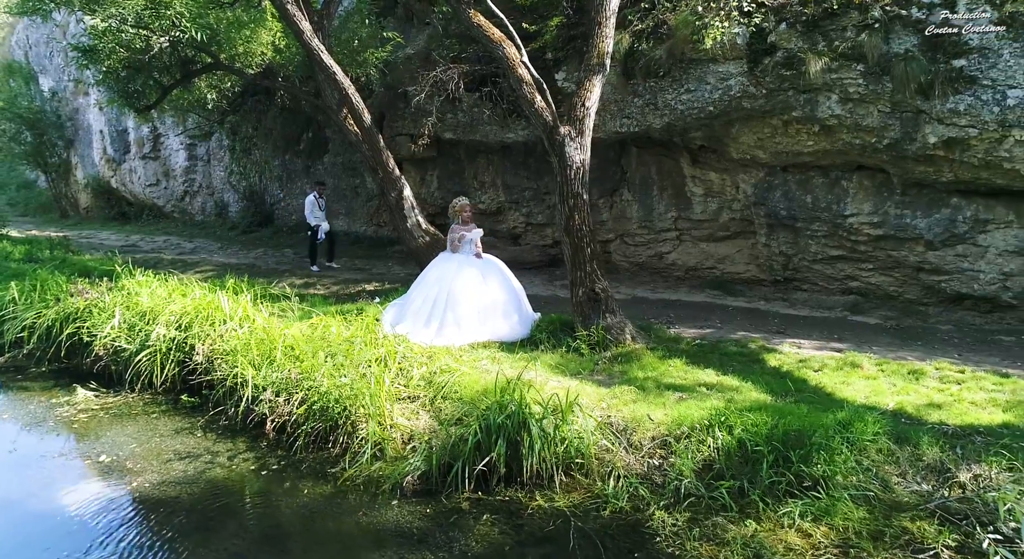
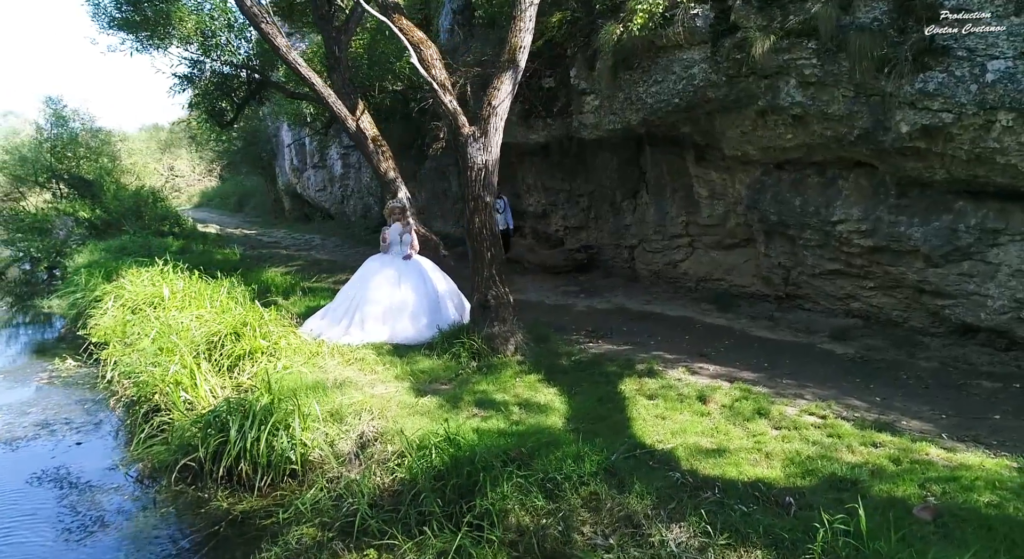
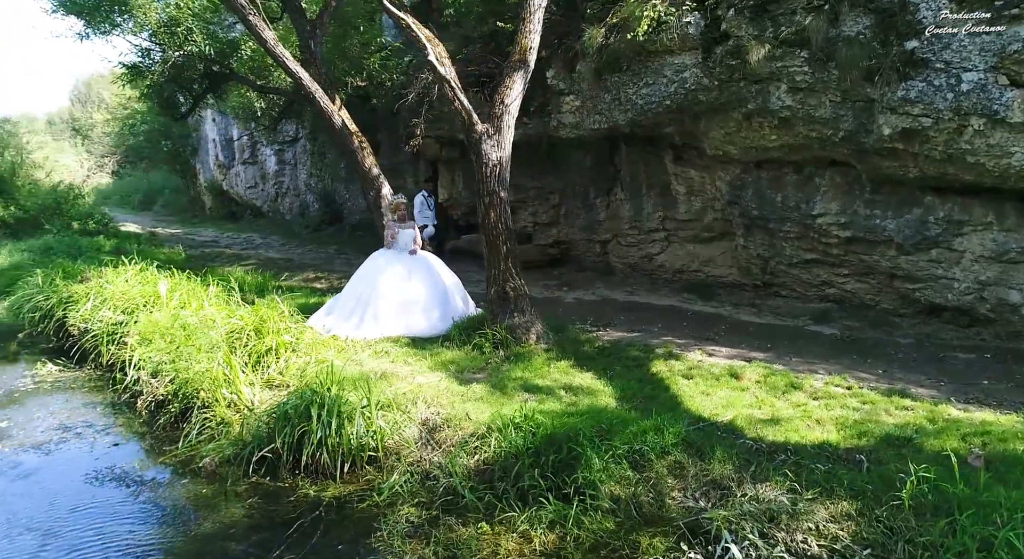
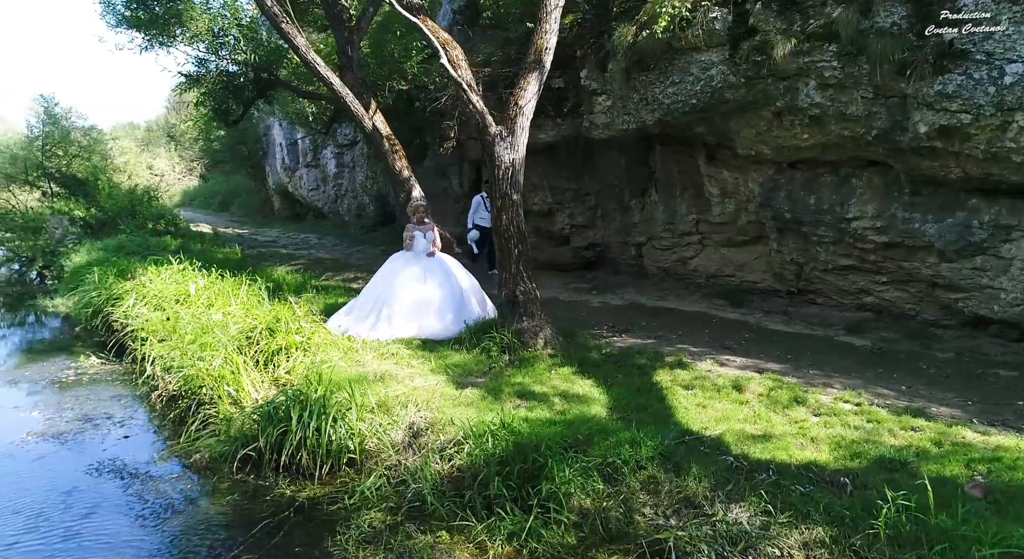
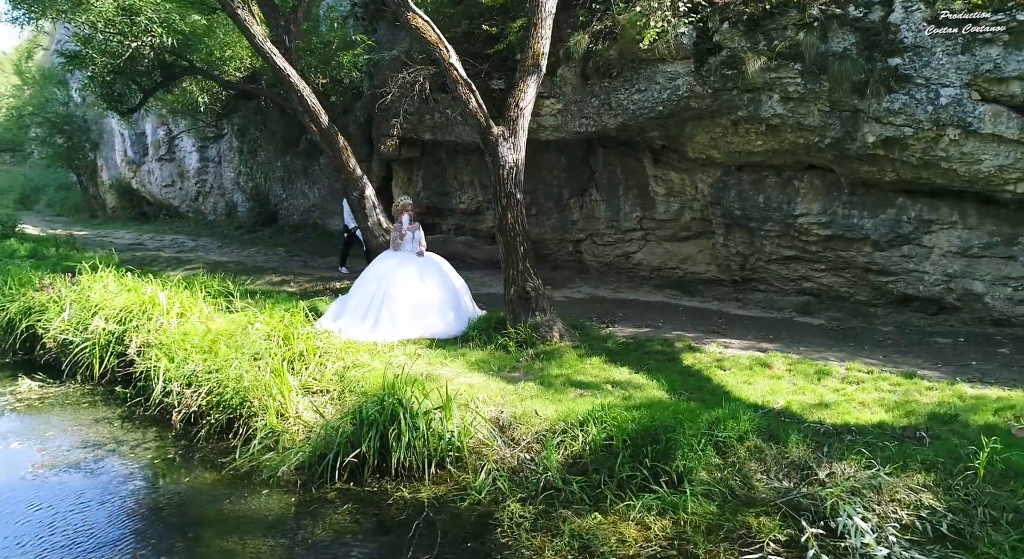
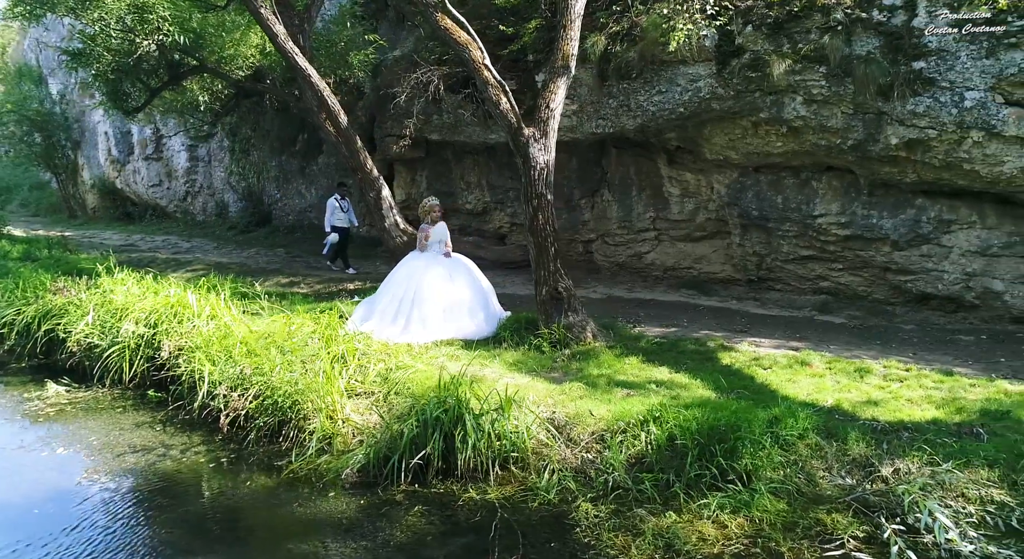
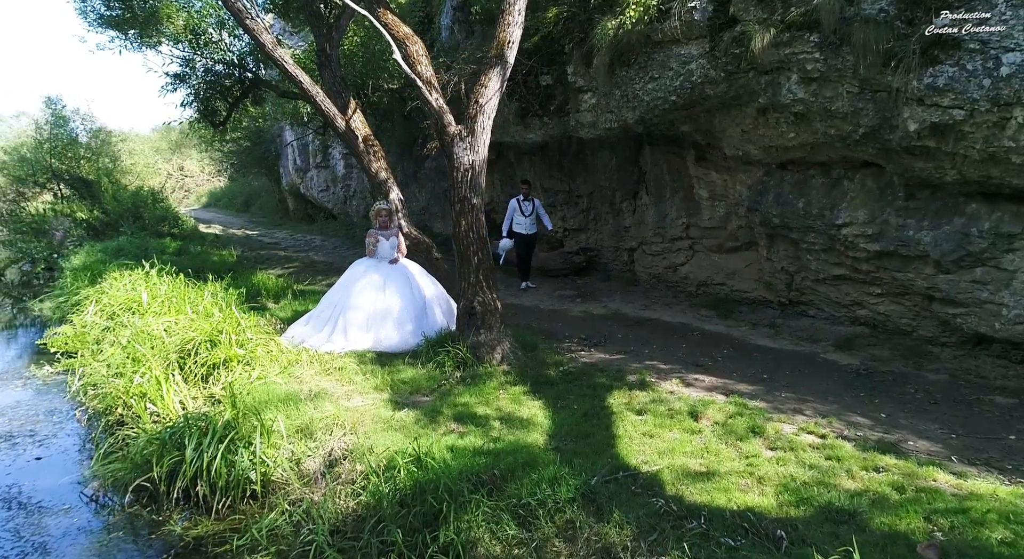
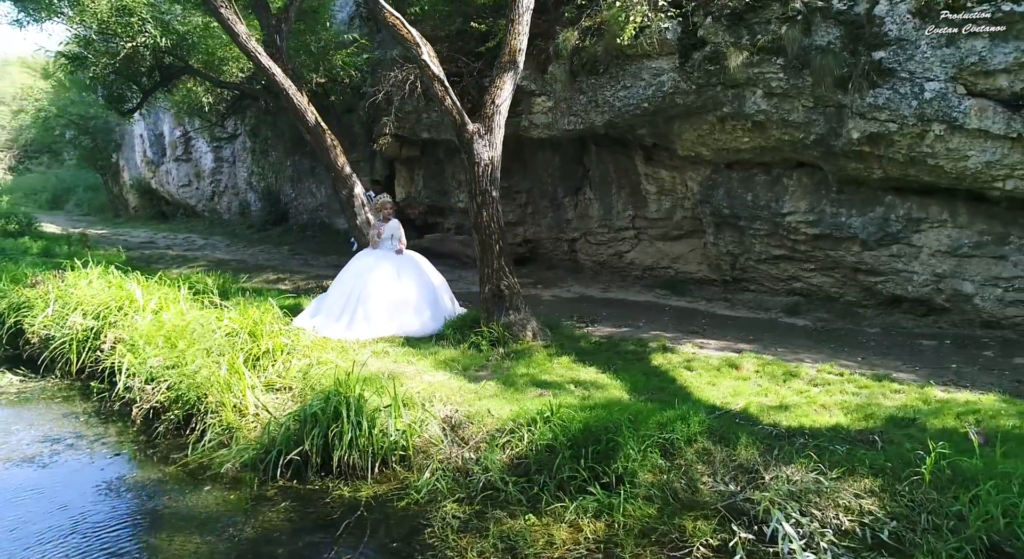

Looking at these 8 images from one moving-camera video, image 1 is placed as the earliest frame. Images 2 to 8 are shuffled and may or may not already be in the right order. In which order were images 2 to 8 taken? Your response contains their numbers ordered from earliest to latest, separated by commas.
6, 5, 8, 3, 4, 2, 7
